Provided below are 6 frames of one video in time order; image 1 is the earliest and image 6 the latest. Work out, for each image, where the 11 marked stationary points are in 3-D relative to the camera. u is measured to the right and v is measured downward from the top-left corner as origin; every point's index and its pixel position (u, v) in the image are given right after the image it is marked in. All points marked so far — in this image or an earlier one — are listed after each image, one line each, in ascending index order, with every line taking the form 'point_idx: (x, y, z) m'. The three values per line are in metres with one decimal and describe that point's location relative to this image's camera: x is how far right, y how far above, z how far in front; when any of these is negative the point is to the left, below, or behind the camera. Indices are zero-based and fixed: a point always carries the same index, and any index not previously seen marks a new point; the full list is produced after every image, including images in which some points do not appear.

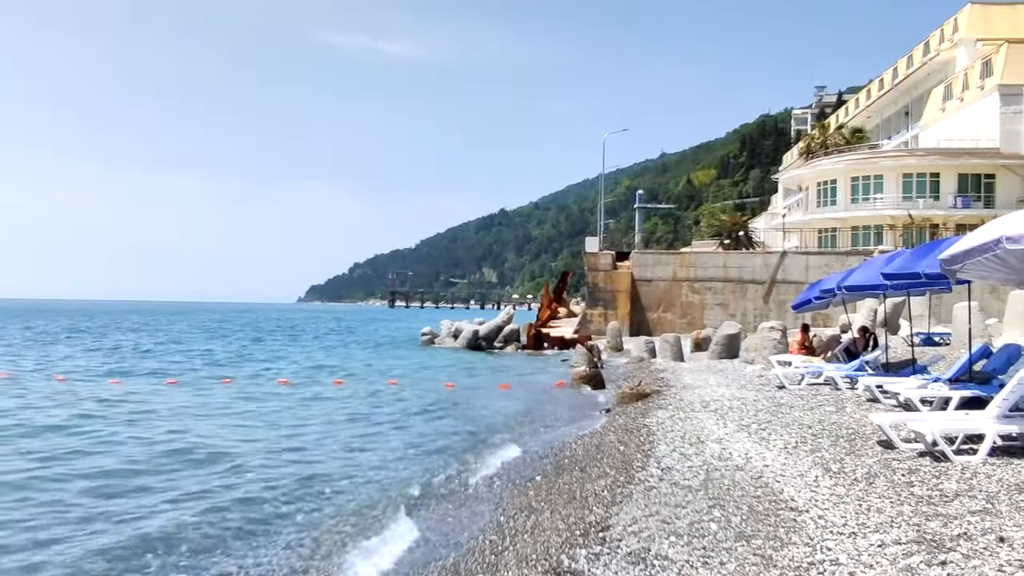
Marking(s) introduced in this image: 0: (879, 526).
0: (+3.7, -2.4, +6.2) m
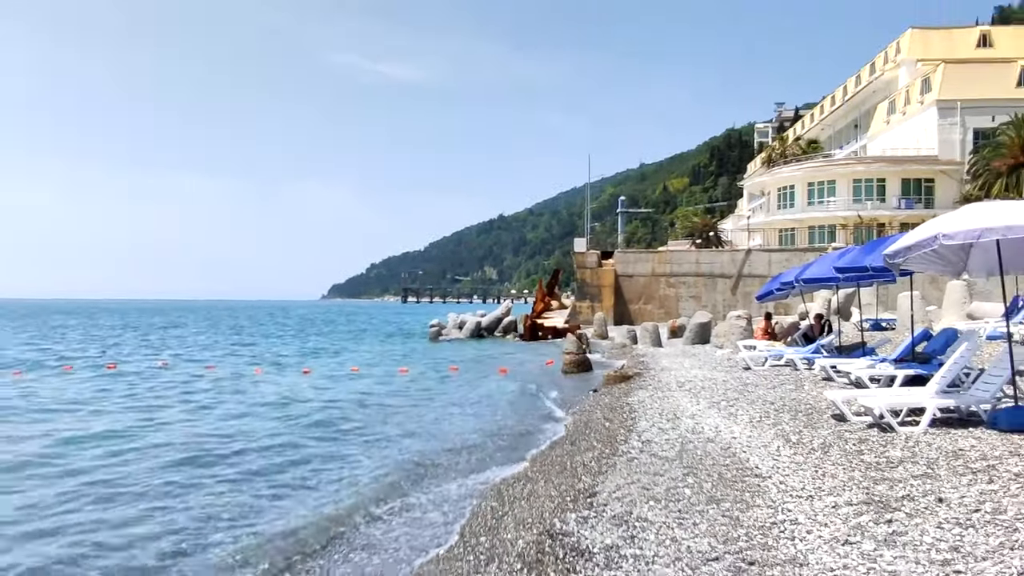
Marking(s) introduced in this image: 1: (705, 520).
0: (+3.7, -2.3, +7.0) m
1: (+2.2, -2.6, +6.8) m
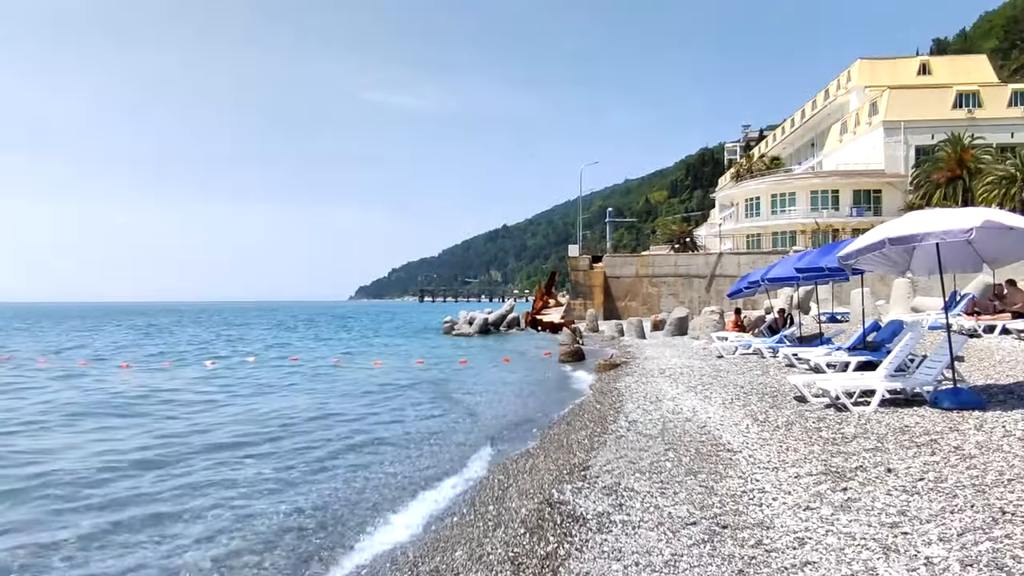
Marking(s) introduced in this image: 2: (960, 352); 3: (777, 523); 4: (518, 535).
0: (+3.7, -2.3, +8.0) m
1: (+2.2, -2.5, +7.7) m
2: (+7.1, -1.0, +10.1) m
3: (+3.0, -2.6, +6.7) m
4: (+0.1, -3.0, +7.4) m
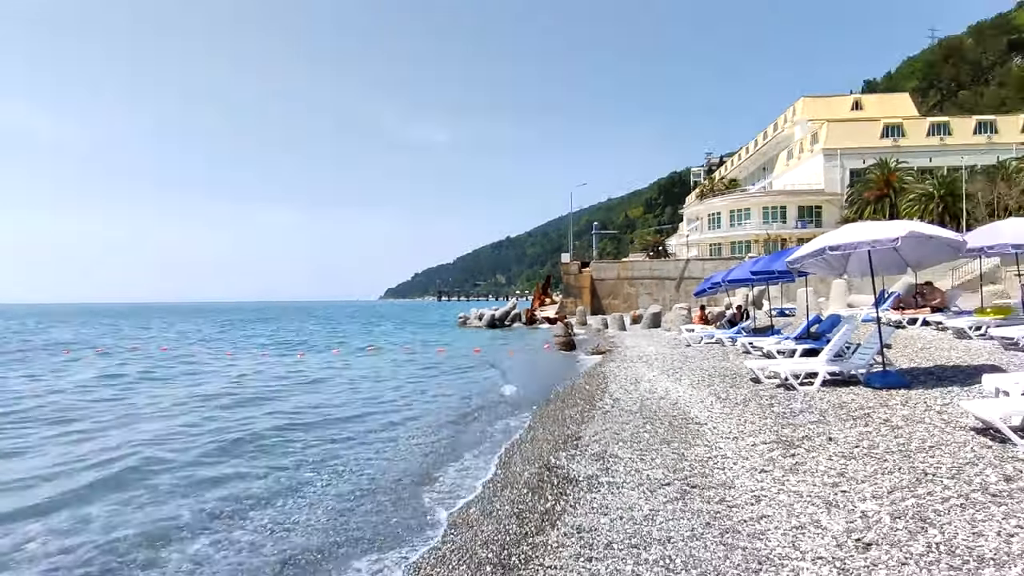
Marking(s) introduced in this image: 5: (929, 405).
0: (+3.8, -2.3, +9.4) m
1: (+2.2, -2.5, +9.1) m
2: (+7.1, -1.0, +11.6) m
3: (+3.0, -2.6, +8.1) m
4: (+0.2, -3.0, +8.8) m
5: (+6.7, -1.8, +9.7) m
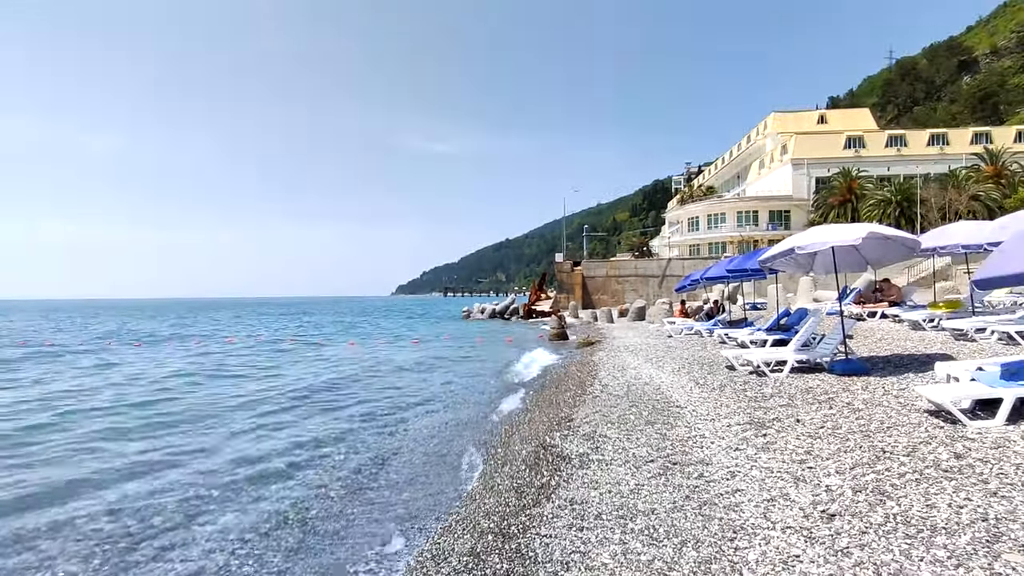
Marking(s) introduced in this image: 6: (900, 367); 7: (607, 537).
0: (+3.7, -2.2, +10.4) m
1: (+2.2, -2.5, +10.1) m
2: (+7.1, -0.9, +12.6) m
3: (+3.0, -2.6, +9.1) m
4: (+0.1, -3.0, +9.8) m
5: (+6.6, -1.8, +10.7) m
6: (+8.1, -1.7, +12.6) m
7: (+1.1, -2.9, +7.2) m
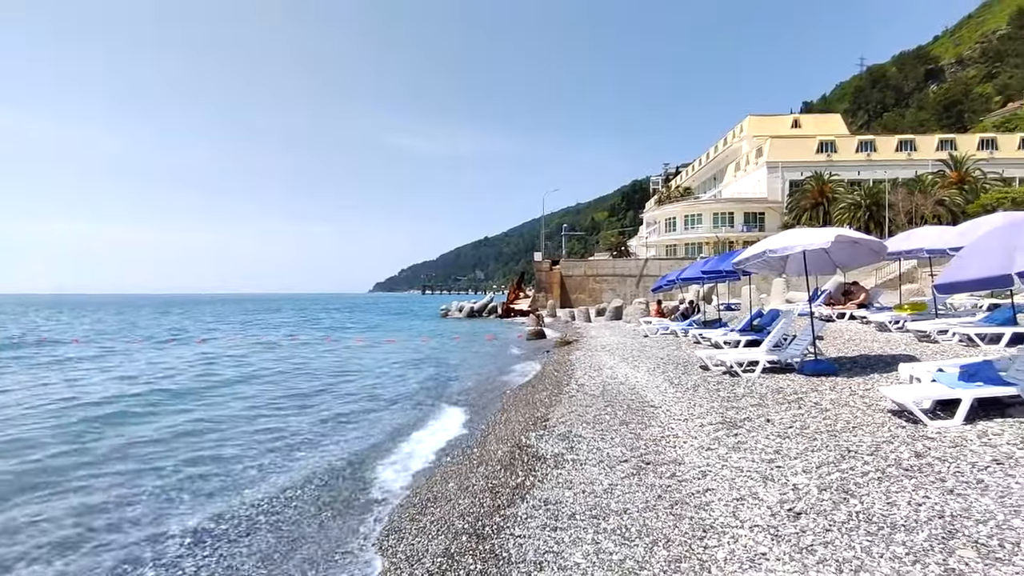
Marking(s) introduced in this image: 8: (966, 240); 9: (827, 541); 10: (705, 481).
0: (+3.3, -2.2, +10.5) m
1: (+1.8, -2.5, +10.1) m
2: (+6.5, -1.0, +12.9) m
3: (+2.6, -2.6, +9.2) m
4: (-0.3, -2.9, +9.7) m
5: (+6.2, -1.8, +10.9) m
6: (+7.5, -1.7, +12.9) m
7: (+0.9, -2.9, +7.2) m
8: (+11.6, +1.3, +15.5) m
9: (+3.3, -2.6, +6.2) m
10: (+2.7, -2.7, +8.4) m
